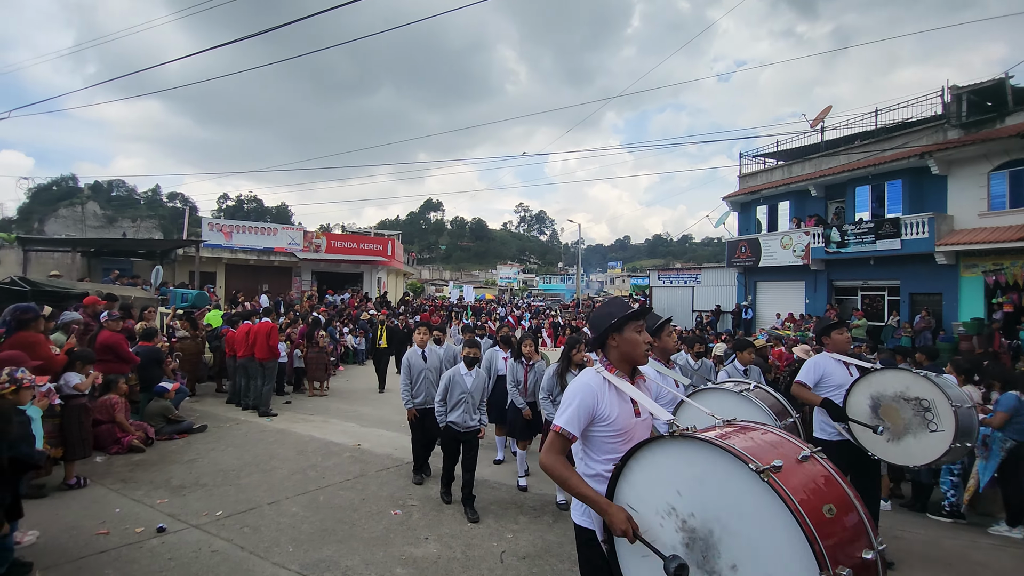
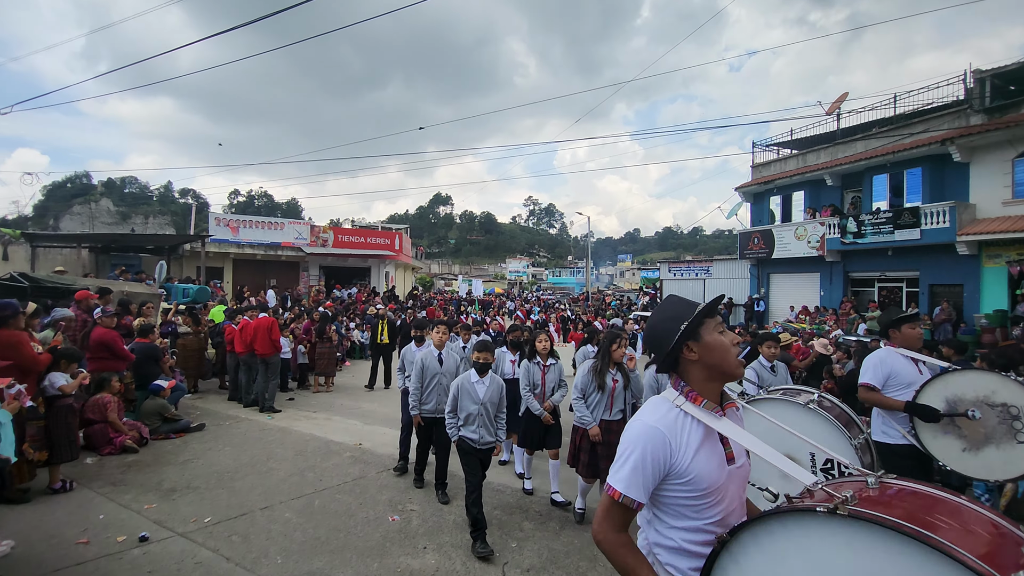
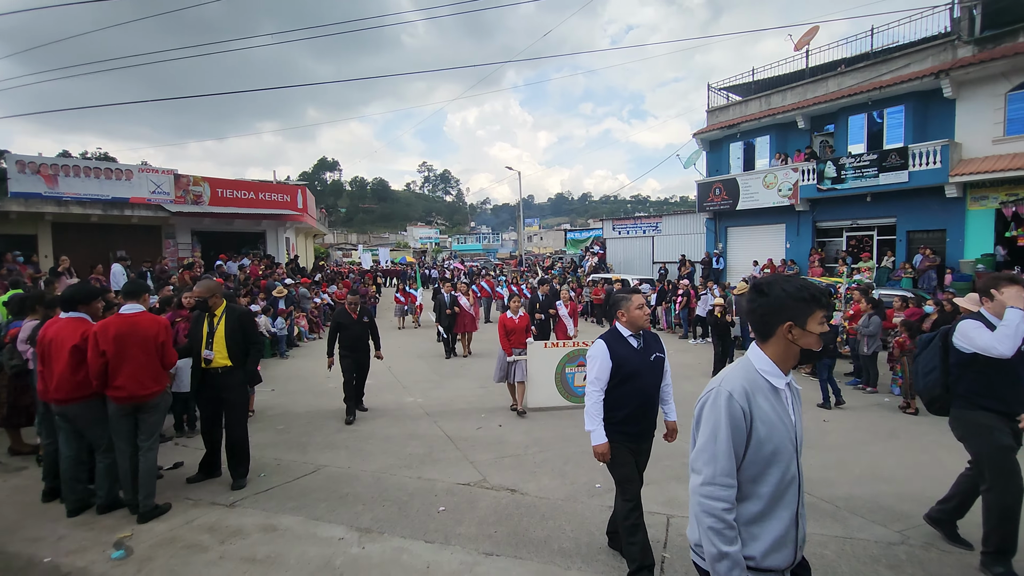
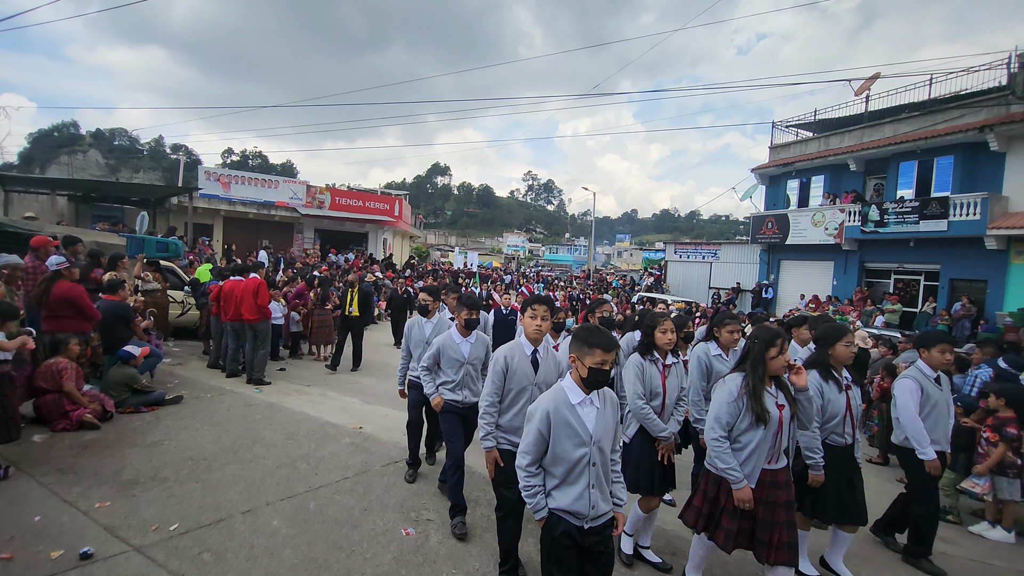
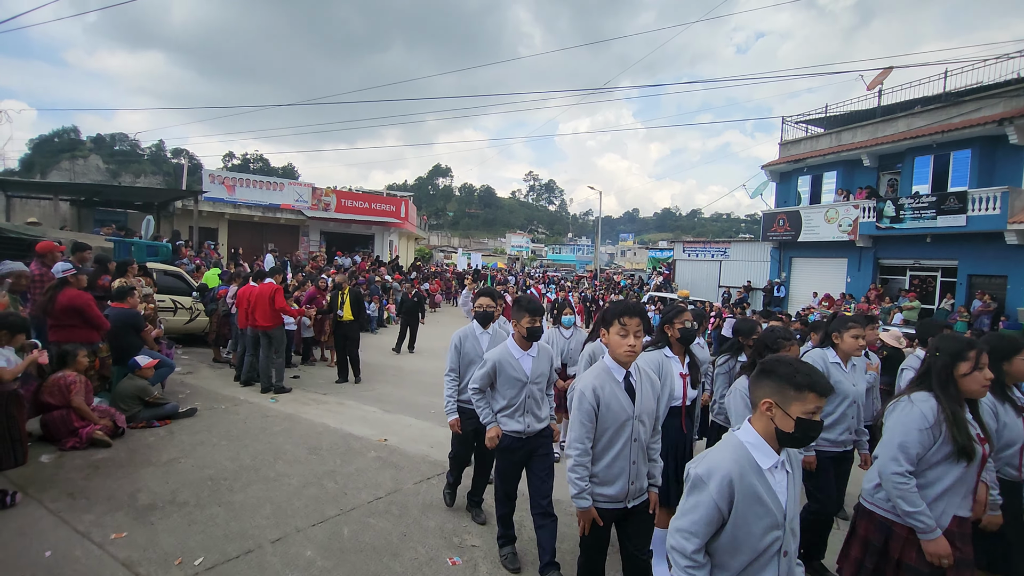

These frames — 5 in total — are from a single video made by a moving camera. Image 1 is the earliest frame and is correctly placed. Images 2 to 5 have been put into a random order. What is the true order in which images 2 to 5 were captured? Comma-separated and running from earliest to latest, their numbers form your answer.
2, 4, 5, 3
